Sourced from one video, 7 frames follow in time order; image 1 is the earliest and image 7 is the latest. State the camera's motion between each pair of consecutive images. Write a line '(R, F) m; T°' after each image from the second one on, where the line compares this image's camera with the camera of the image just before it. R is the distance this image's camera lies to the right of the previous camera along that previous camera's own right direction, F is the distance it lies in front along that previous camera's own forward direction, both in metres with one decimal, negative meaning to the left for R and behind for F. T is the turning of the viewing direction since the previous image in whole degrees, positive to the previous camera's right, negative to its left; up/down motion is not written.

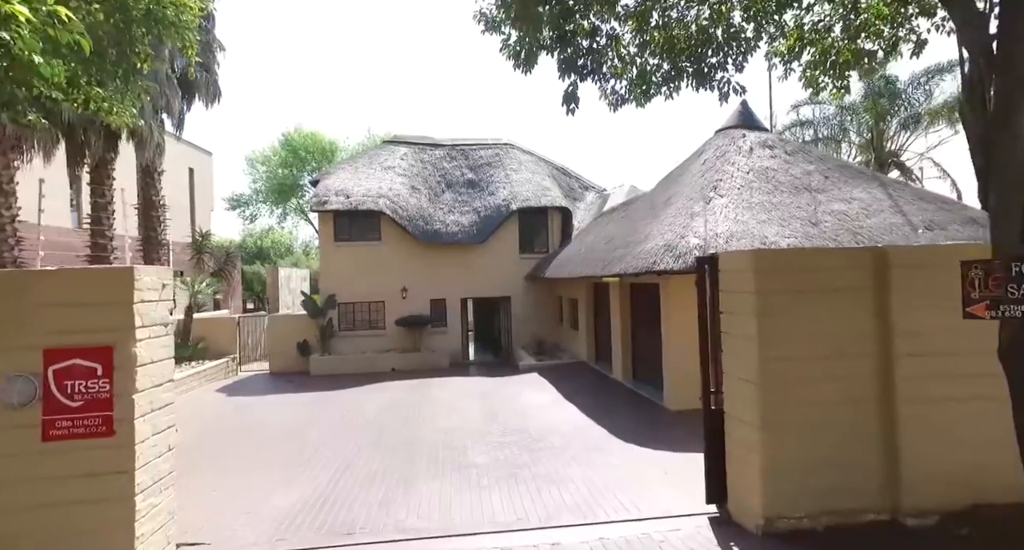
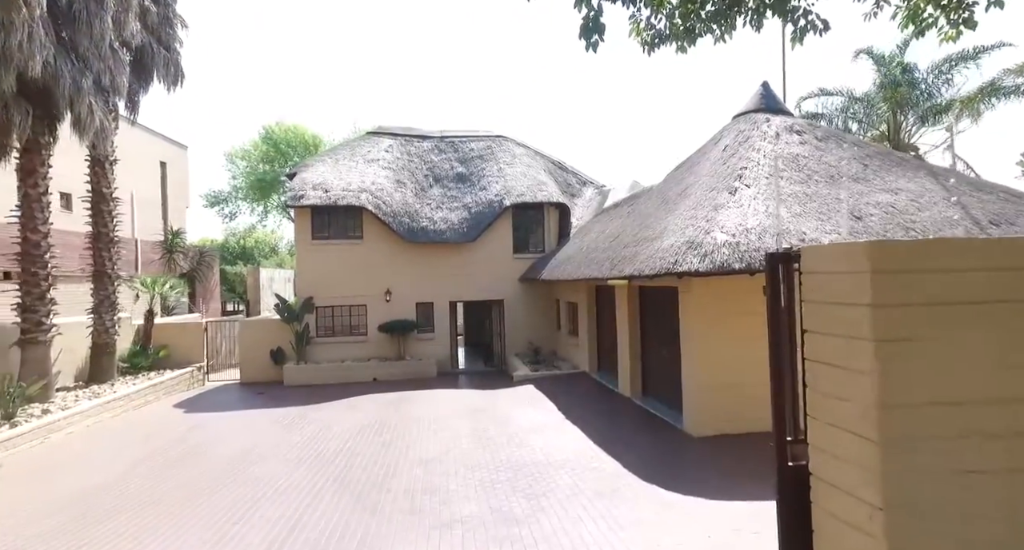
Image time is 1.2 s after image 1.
(0.0, +1.4) m; +1°
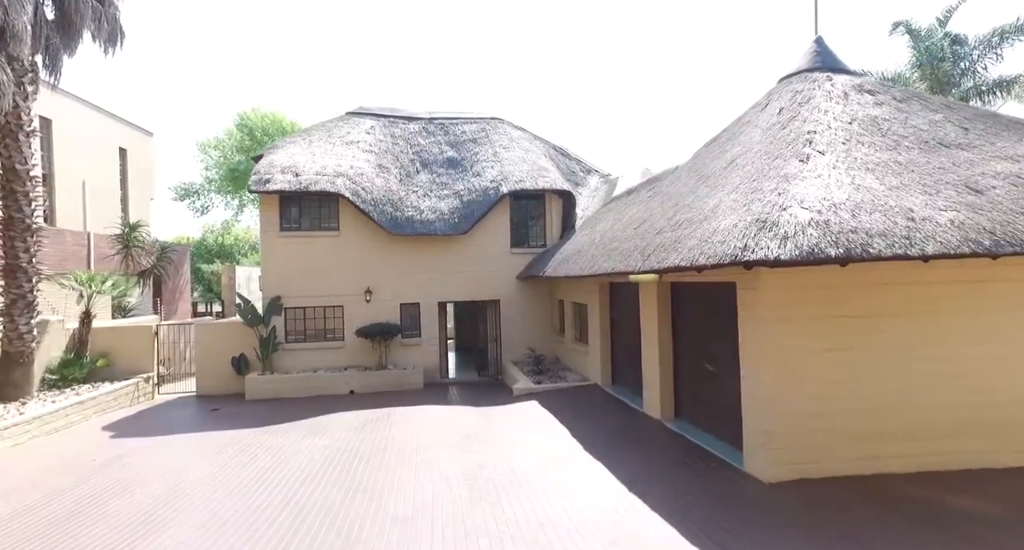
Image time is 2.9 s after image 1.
(-0.2, +2.0) m; +1°
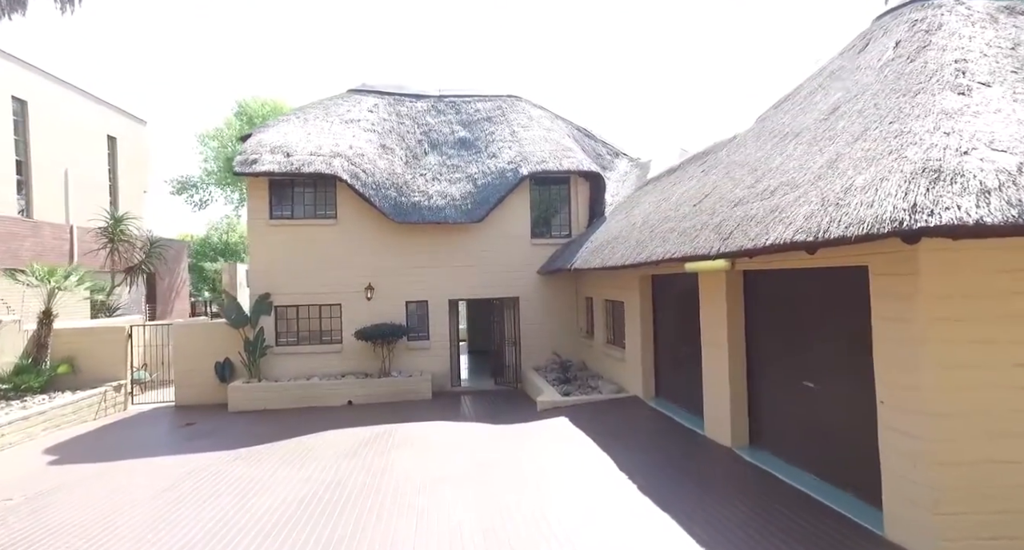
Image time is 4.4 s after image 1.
(-0.2, +1.9) m; -1°
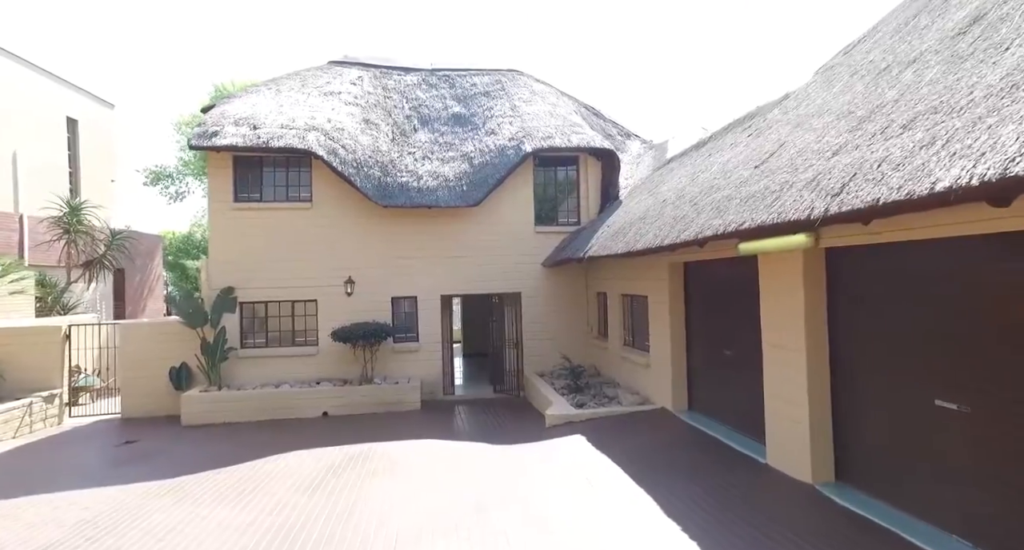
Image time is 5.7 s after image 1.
(-0.1, +1.7) m; +1°
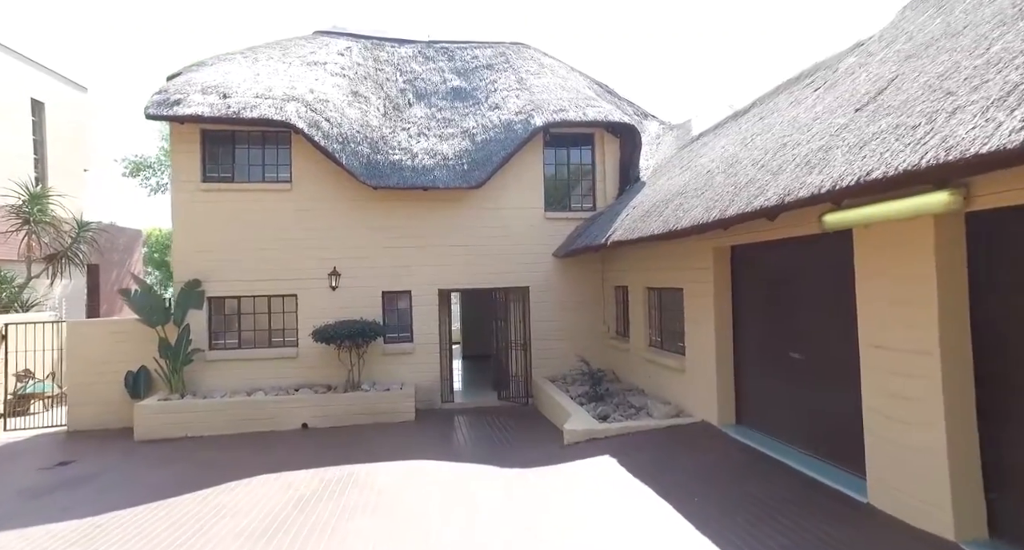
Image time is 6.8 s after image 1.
(-0.2, +1.4) m; 0°
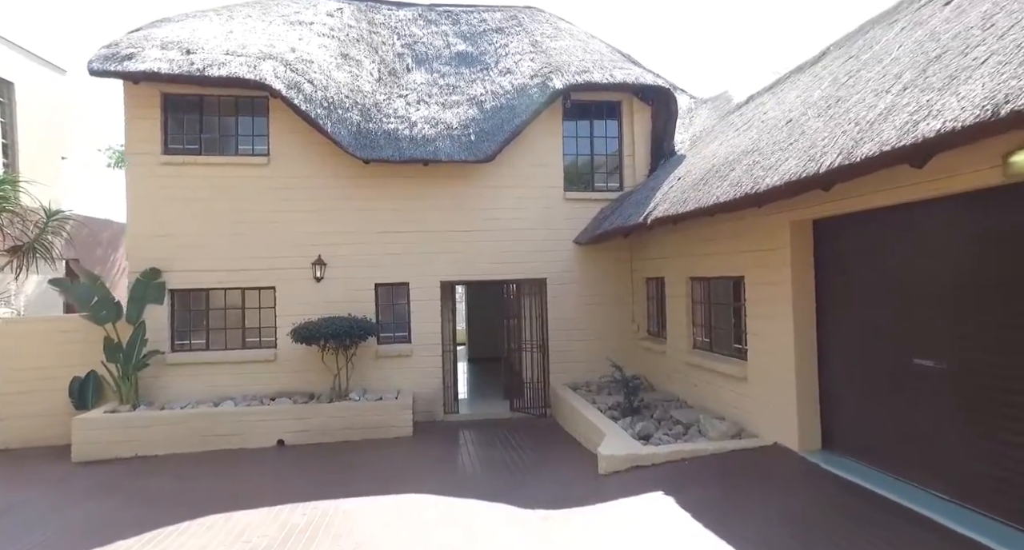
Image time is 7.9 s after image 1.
(-0.2, +1.5) m; 0°
